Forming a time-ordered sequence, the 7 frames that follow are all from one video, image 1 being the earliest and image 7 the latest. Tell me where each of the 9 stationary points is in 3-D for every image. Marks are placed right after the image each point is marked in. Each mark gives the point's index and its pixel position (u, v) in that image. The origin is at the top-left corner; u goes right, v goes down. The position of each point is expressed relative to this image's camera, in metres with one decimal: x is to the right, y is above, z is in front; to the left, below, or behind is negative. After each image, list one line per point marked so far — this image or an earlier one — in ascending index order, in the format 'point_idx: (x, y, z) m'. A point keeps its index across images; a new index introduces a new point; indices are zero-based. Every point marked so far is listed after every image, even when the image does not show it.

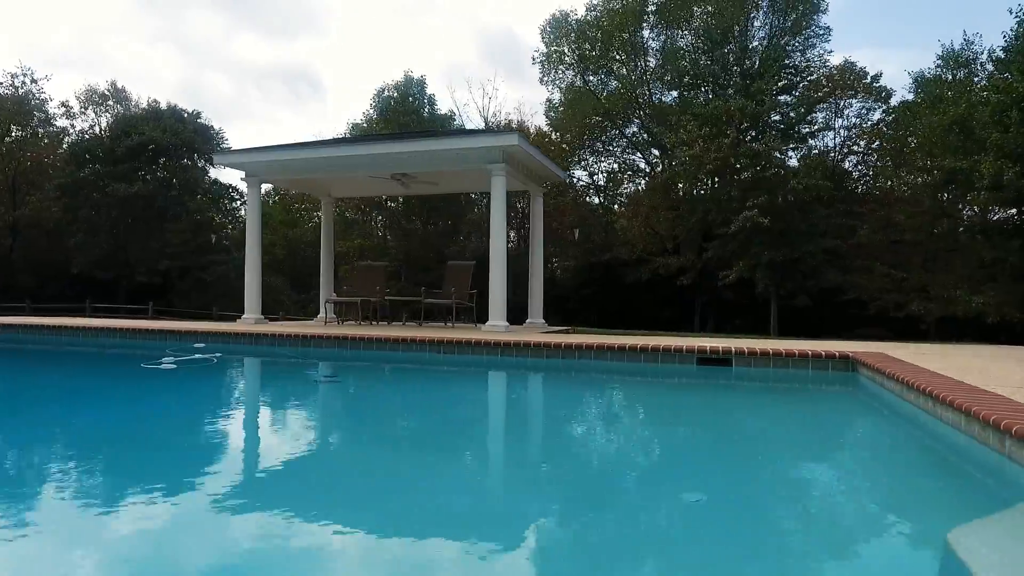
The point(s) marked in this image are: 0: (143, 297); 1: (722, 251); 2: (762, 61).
0: (-11.6, -0.3, +19.7) m
1: (+4.6, +0.8, +13.4) m
2: (+6.3, +5.2, +14.6) m
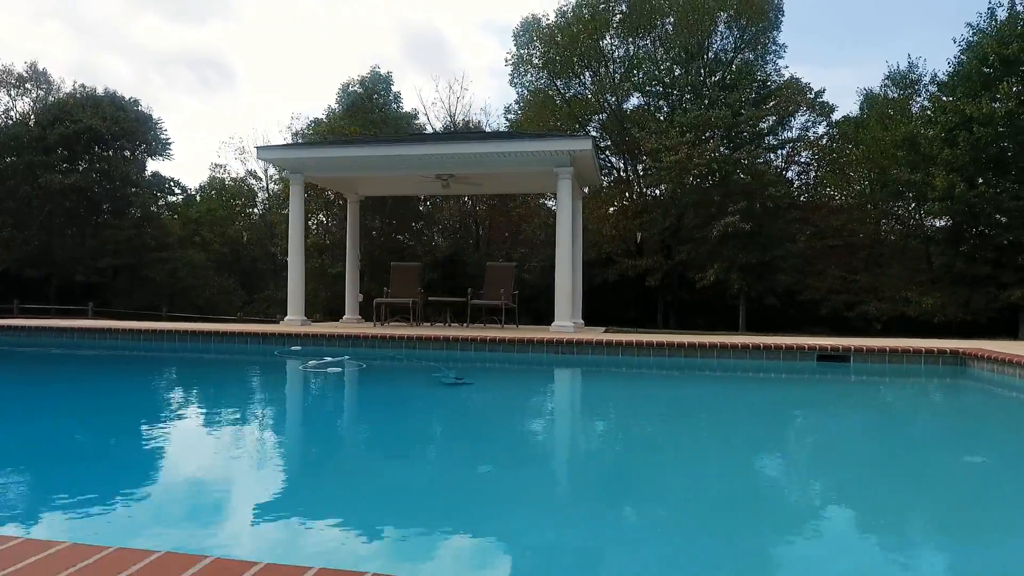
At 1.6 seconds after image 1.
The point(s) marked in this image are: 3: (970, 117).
0: (-12.7, -0.3, +18.2) m
1: (+4.1, +0.7, +14.0) m
2: (+5.7, +5.2, +15.4) m
3: (+8.7, +3.2, +11.8) m
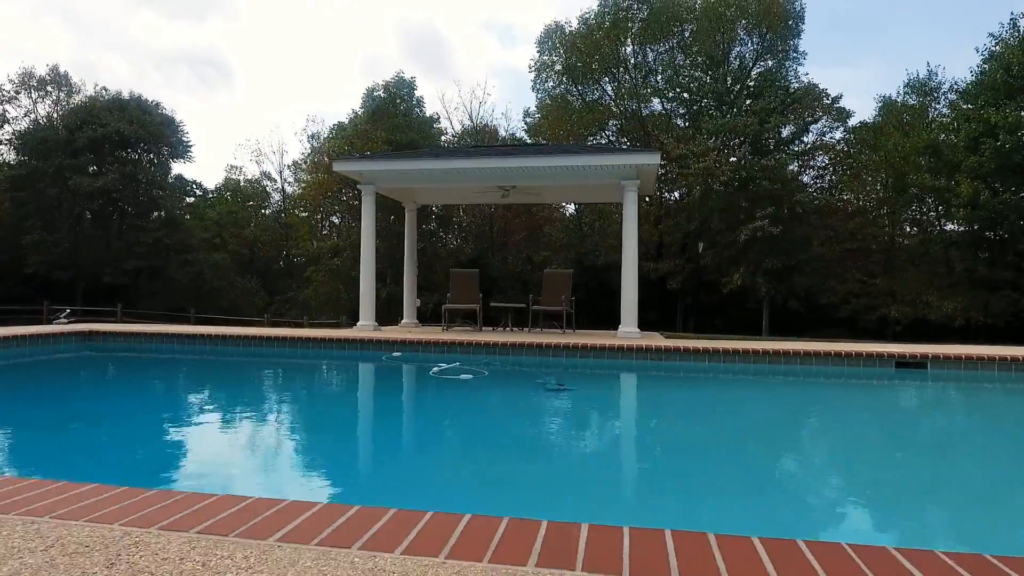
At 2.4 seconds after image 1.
0: (-12.1, -0.3, +18.4) m
1: (+4.7, +0.7, +14.2) m
2: (+6.3, +5.1, +15.7) m
3: (+9.3, +3.1, +12.1) m
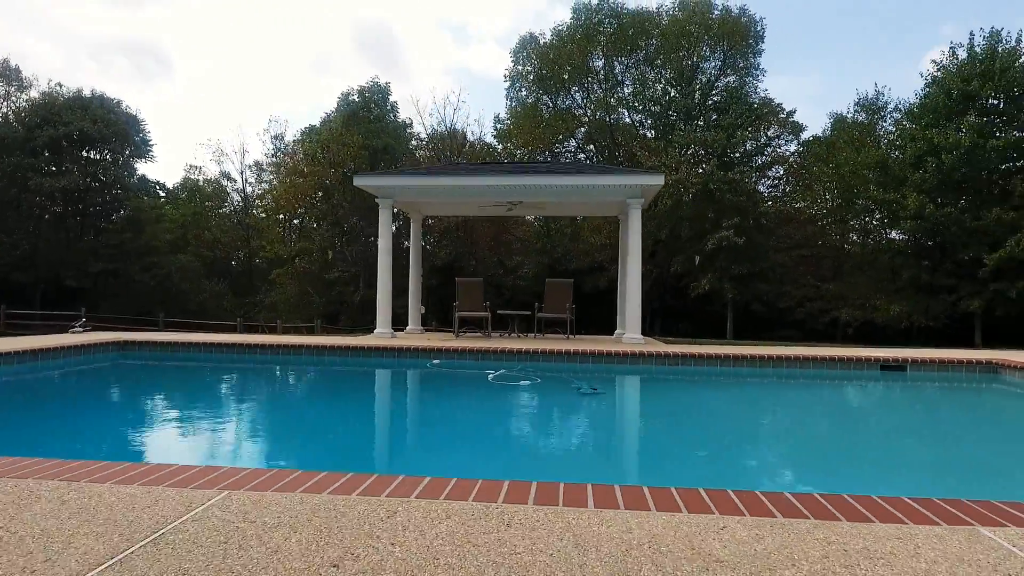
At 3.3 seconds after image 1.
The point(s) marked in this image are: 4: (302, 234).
0: (-12.9, -0.4, +17.9) m
1: (+4.2, +0.6, +15.0) m
2: (+5.7, +5.0, +16.6) m
3: (+9.0, +3.0, +13.2) m
4: (-6.3, +1.6, +18.6) m
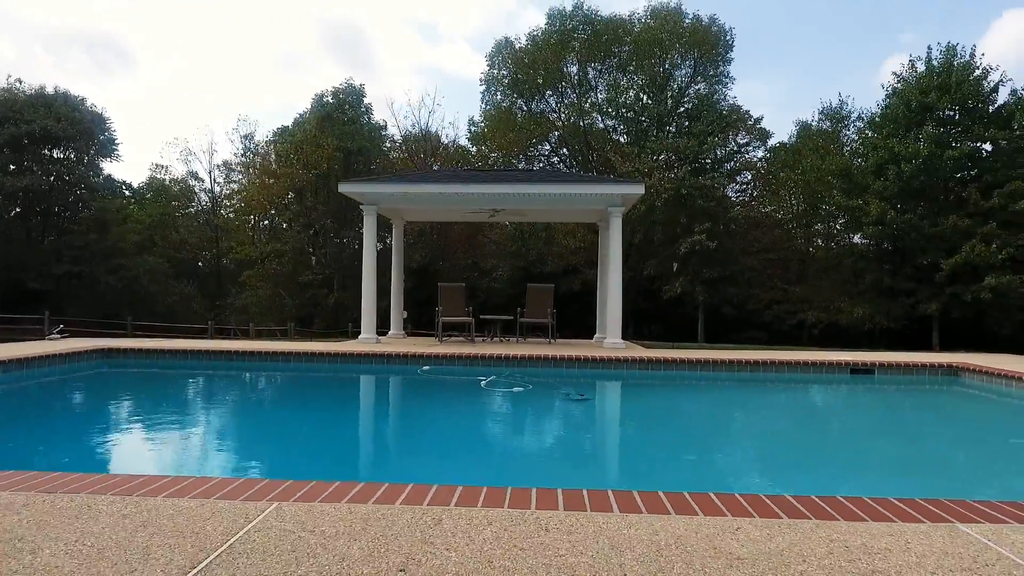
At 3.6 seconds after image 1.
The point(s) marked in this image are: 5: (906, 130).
0: (-13.6, -0.5, +17.4) m
1: (+3.6, +0.5, +15.3) m
2: (+5.0, +4.9, +17.0) m
3: (+8.5, +2.9, +13.7) m
4: (-7.1, +1.6, +18.4) m
5: (+9.1, +3.6, +14.3) m
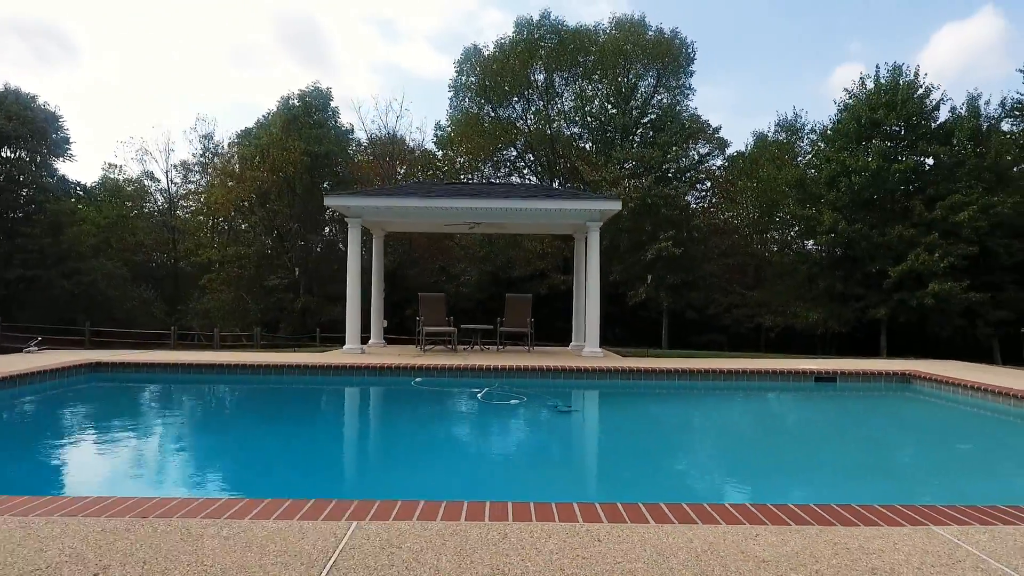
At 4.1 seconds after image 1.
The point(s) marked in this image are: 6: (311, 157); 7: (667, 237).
0: (-14.5, -0.6, +16.7) m
1: (+2.9, +0.4, +15.7) m
2: (+4.2, +4.8, +17.5) m
3: (+7.8, +2.8, +14.5) m
4: (-8.0, +1.4, +18.2) m
5: (+8.3, +3.5, +15.1) m
6: (-5.6, +3.6, +17.2) m
7: (+3.6, +1.2, +14.8) m
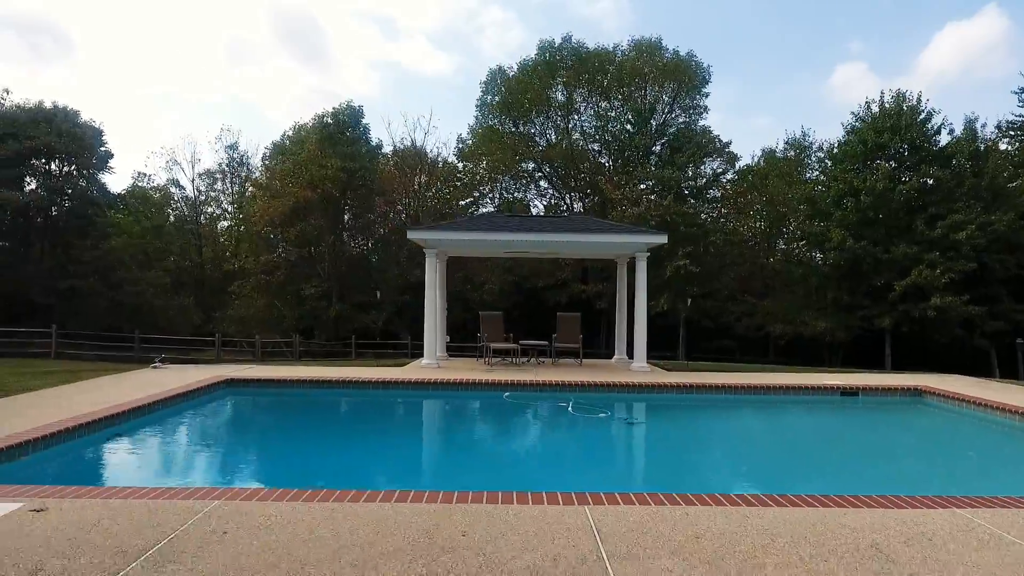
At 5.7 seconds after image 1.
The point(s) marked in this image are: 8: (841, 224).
0: (-13.8, -0.9, +17.5) m
1: (+3.5, +0.1, +16.7) m
2: (+4.8, +4.5, +18.4) m
3: (+8.5, +2.5, +15.4) m
4: (-7.4, +1.2, +19.1) m
5: (+9.0, +3.2, +16.1) m
6: (-4.9, +3.4, +18.1) m
7: (+4.3, +1.0, +15.7) m
8: (+8.3, +1.7, +15.8) m
